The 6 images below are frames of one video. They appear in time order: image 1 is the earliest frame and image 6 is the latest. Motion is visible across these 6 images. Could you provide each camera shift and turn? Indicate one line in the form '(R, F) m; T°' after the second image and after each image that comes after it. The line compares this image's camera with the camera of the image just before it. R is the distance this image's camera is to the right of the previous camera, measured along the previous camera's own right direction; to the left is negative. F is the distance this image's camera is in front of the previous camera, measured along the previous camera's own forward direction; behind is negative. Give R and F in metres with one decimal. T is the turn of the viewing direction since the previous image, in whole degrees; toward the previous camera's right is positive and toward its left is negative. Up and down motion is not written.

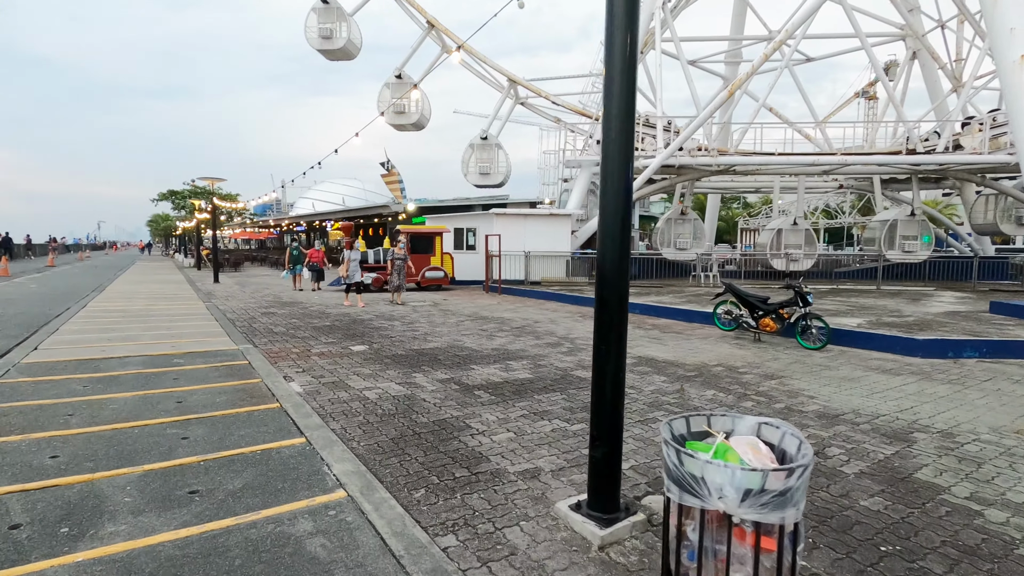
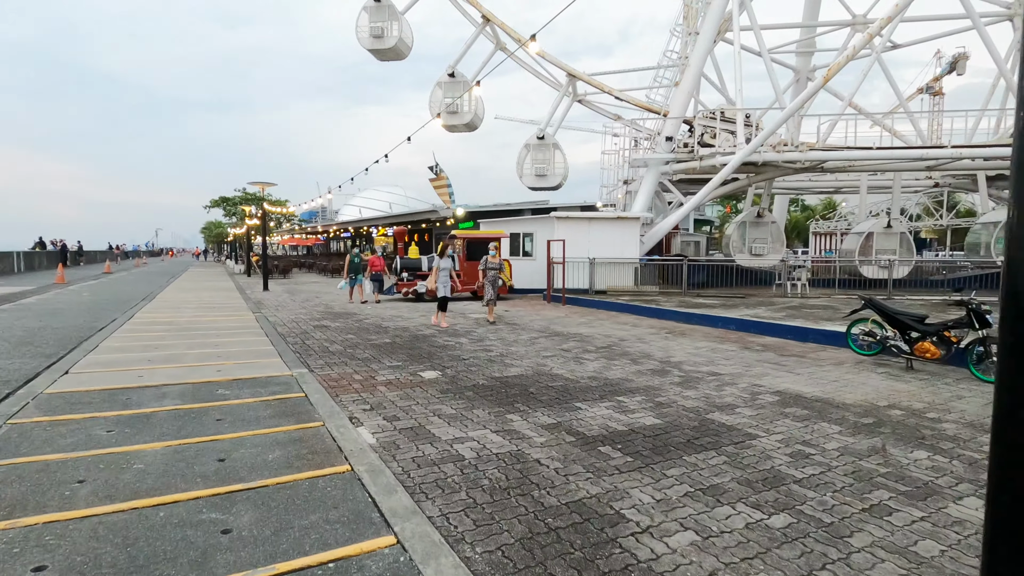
(-0.8, +1.4) m; -4°
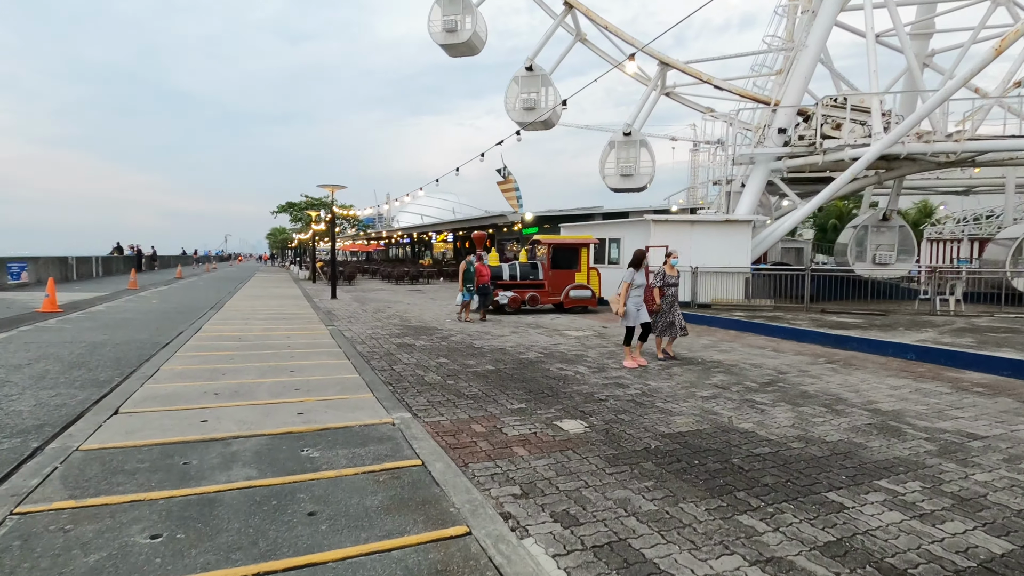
(-1.1, +1.7) m; -5°
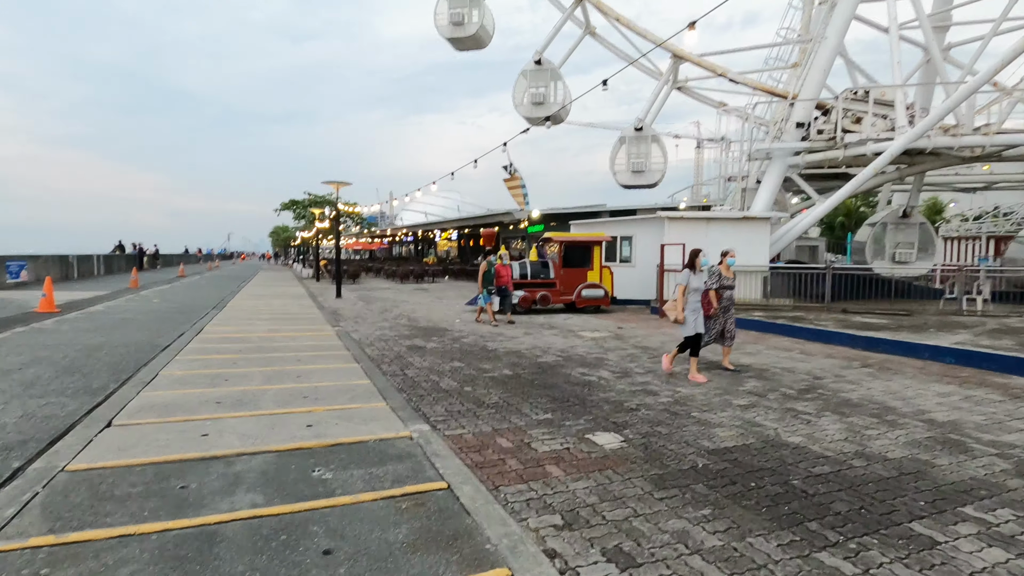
(-0.2, +0.4) m; 0°
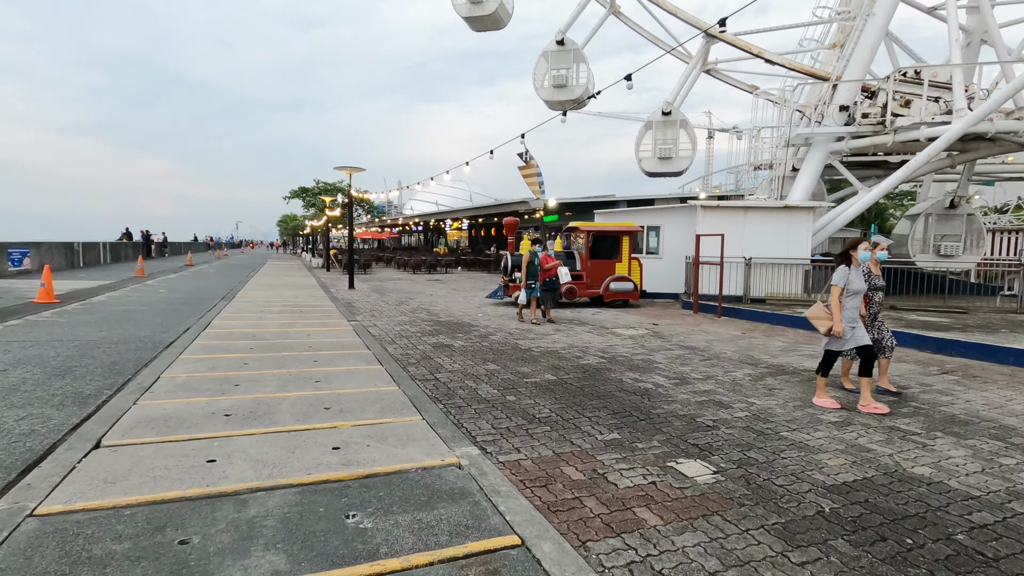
(-0.5, +0.8) m; -1°
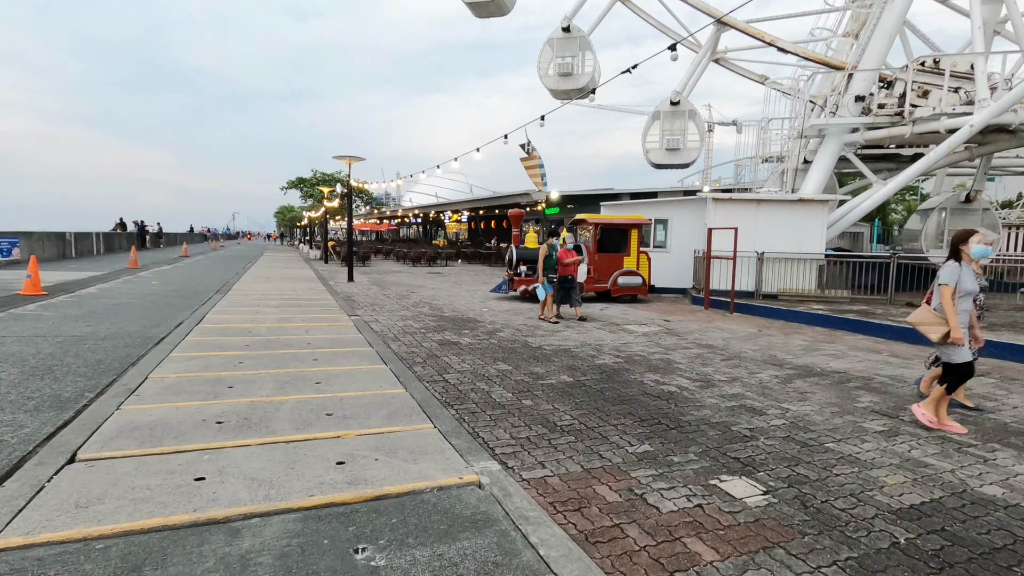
(-0.2, +0.4) m; 0°
